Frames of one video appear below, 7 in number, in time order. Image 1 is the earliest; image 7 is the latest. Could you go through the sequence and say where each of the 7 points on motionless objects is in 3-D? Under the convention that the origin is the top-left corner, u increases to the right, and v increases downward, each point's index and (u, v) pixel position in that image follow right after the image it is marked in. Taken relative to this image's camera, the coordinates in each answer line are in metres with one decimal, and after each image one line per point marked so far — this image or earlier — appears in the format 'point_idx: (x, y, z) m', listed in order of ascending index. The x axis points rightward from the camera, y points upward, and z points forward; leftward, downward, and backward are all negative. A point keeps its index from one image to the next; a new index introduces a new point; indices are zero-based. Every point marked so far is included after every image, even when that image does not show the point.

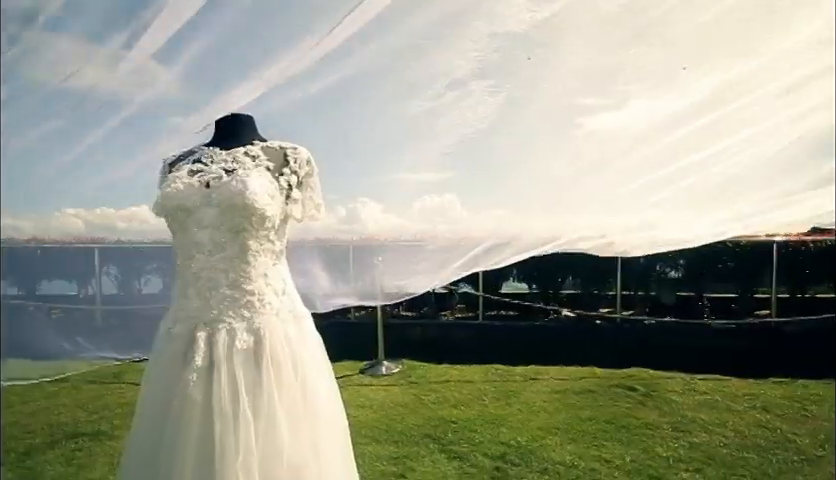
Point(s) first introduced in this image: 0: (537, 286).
0: (+2.0, -0.8, +6.8) m
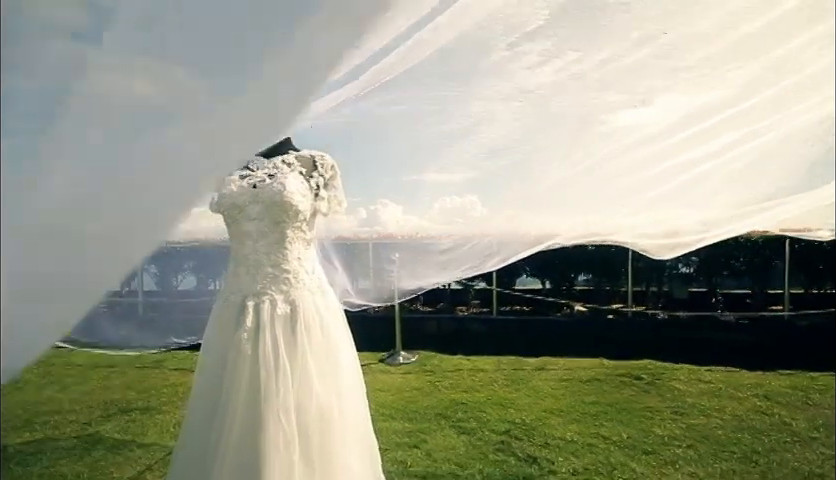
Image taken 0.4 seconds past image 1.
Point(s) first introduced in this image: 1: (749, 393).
0: (+2.3, -0.7, +7.0) m
1: (+3.4, -1.6, +4.1) m
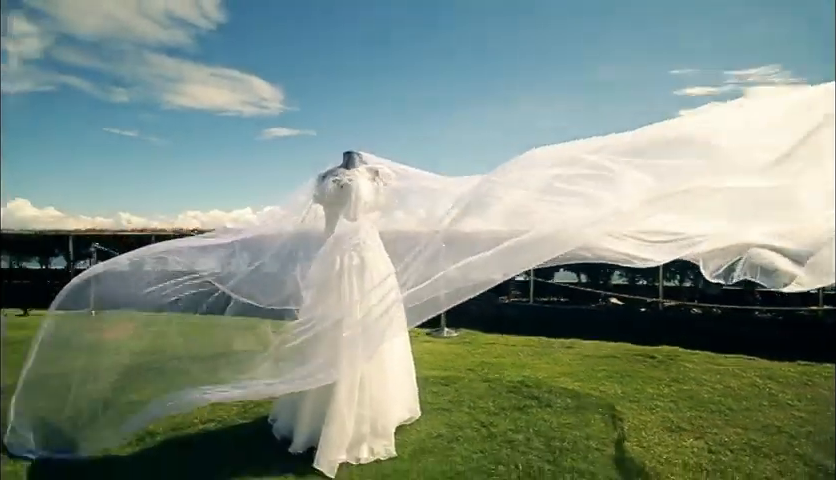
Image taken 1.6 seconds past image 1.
0: (+3.2, -0.7, +7.6) m
1: (+3.8, -1.5, +4.6) m
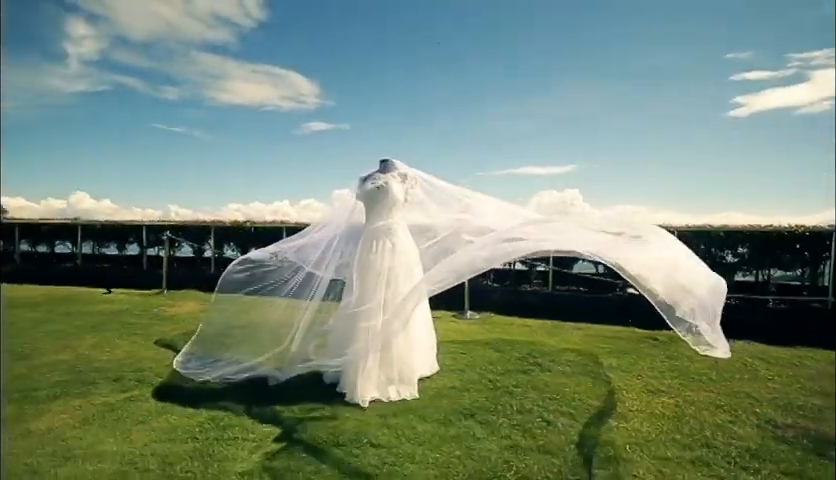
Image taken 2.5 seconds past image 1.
0: (+3.7, -0.5, +8.1) m
1: (+4.1, -1.4, +5.1) m
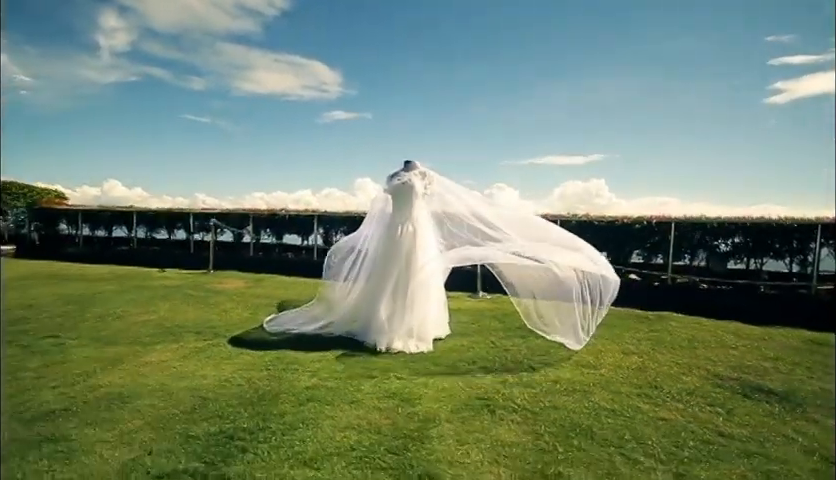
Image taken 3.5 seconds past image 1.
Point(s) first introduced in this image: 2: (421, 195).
0: (+4.1, -0.3, +8.8) m
1: (+4.3, -1.3, +5.8) m
2: (0.0, +0.6, +5.0) m
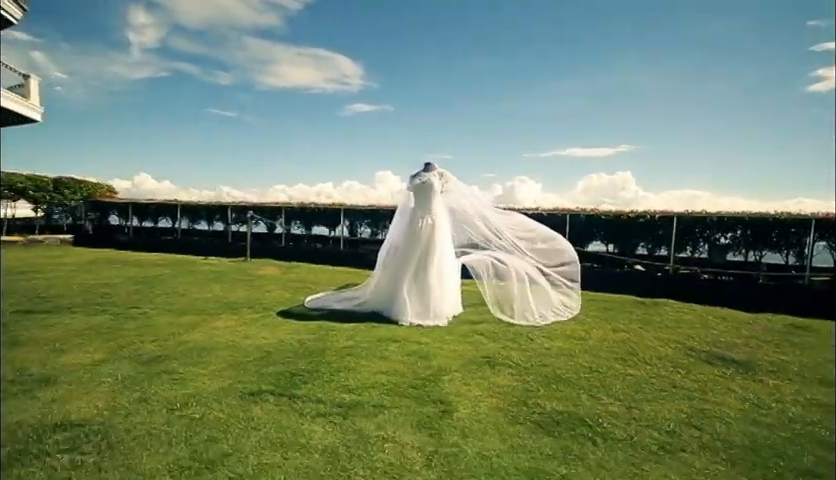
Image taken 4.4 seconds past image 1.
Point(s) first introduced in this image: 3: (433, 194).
0: (+4.5, -0.1, +9.4) m
1: (+4.6, -1.2, +6.4) m
2: (+0.3, +0.7, +5.7) m
3: (+0.2, +0.7, +5.7) m
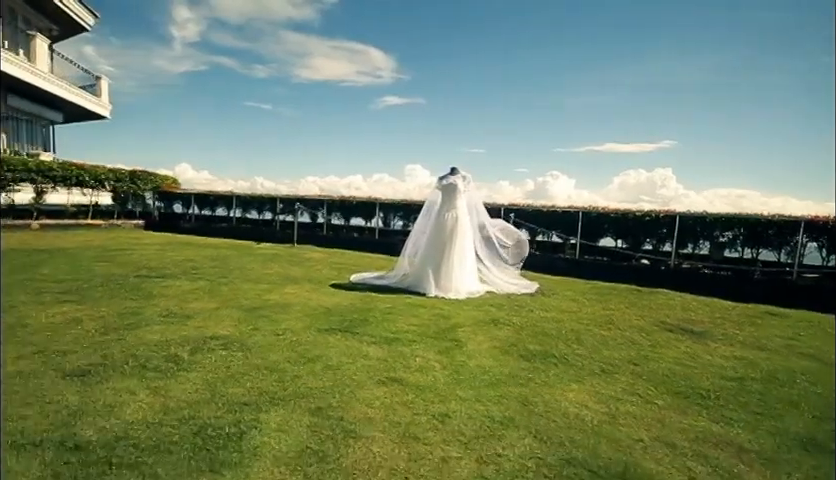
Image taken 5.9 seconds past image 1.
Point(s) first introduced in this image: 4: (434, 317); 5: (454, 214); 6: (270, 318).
0: (+5.2, 0.0, +10.4) m
1: (+5.0, -1.1, +7.4) m
2: (+0.8, +0.9, +7.0) m
3: (+0.7, +0.8, +7.0) m
4: (+0.2, -1.0, +5.2) m
5: (+0.6, +0.5, +7.0) m
6: (-1.8, -0.9, +4.9) m
